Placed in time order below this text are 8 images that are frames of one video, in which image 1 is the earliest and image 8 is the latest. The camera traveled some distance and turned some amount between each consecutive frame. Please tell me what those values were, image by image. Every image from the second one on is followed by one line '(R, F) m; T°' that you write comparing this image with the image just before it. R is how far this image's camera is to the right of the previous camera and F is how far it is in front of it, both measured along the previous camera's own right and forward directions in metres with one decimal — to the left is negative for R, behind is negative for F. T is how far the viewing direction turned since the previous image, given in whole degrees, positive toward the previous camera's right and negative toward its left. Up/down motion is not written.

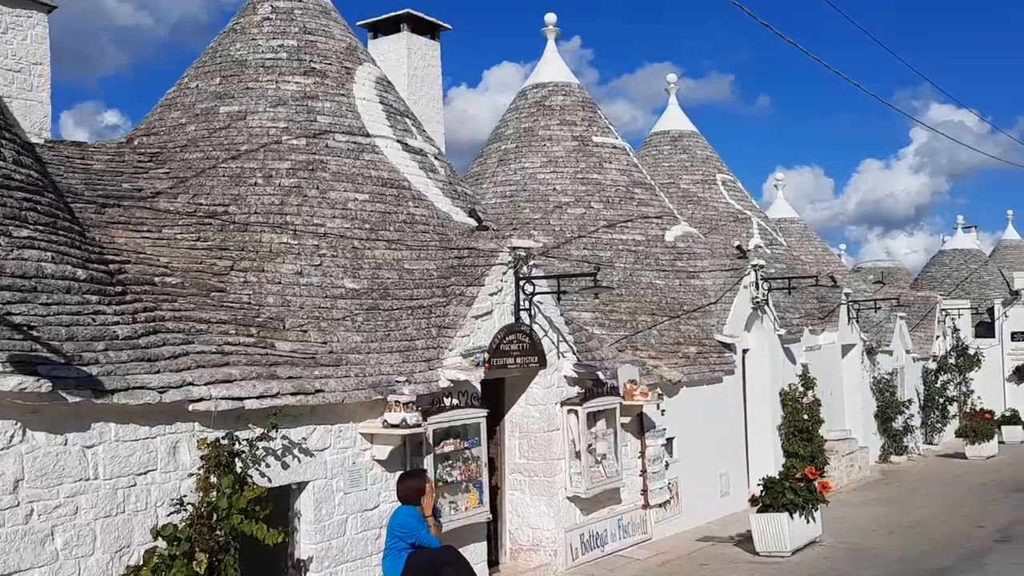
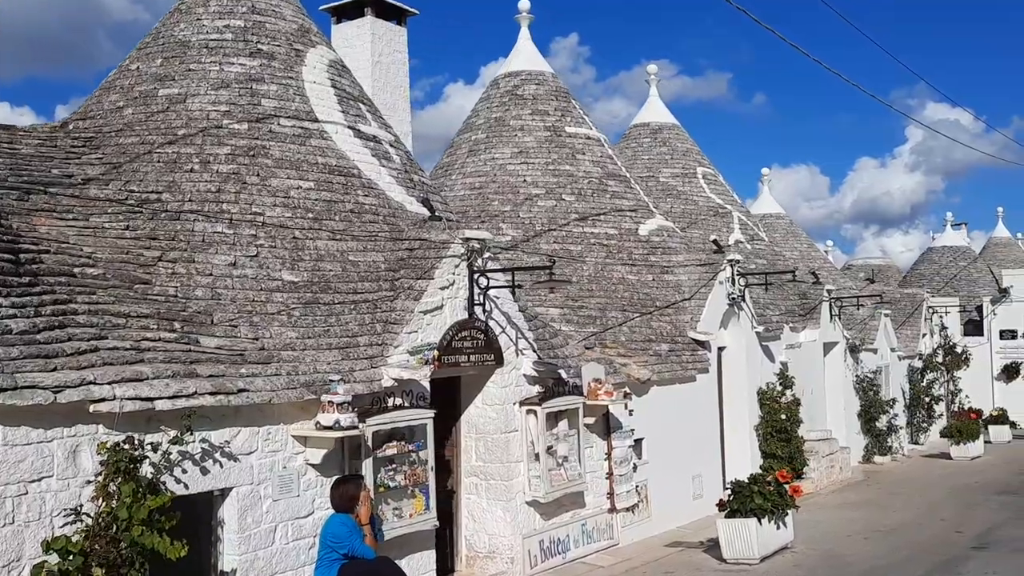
(+0.5, +0.6) m; 0°
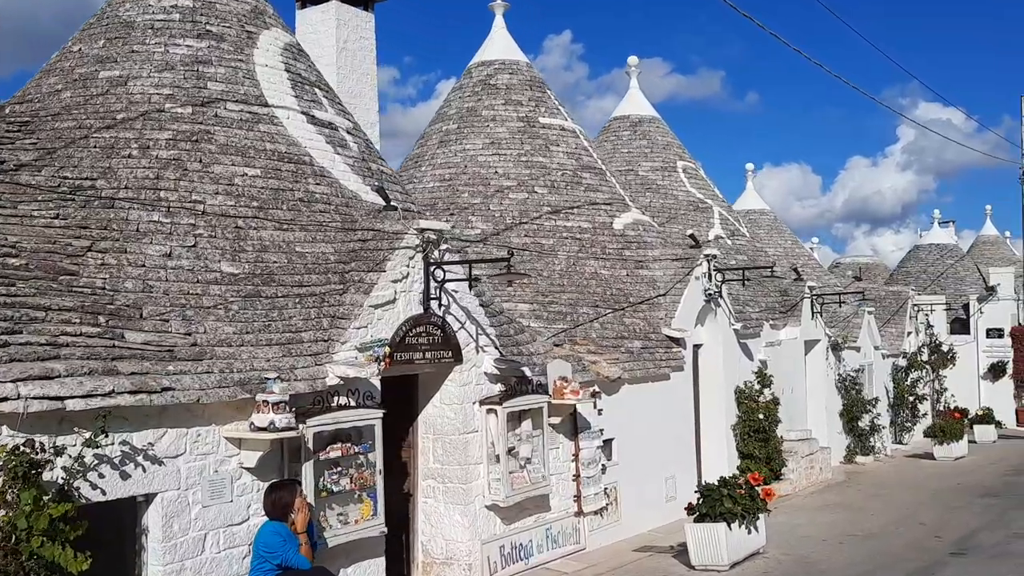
(+0.4, +0.5) m; +1°
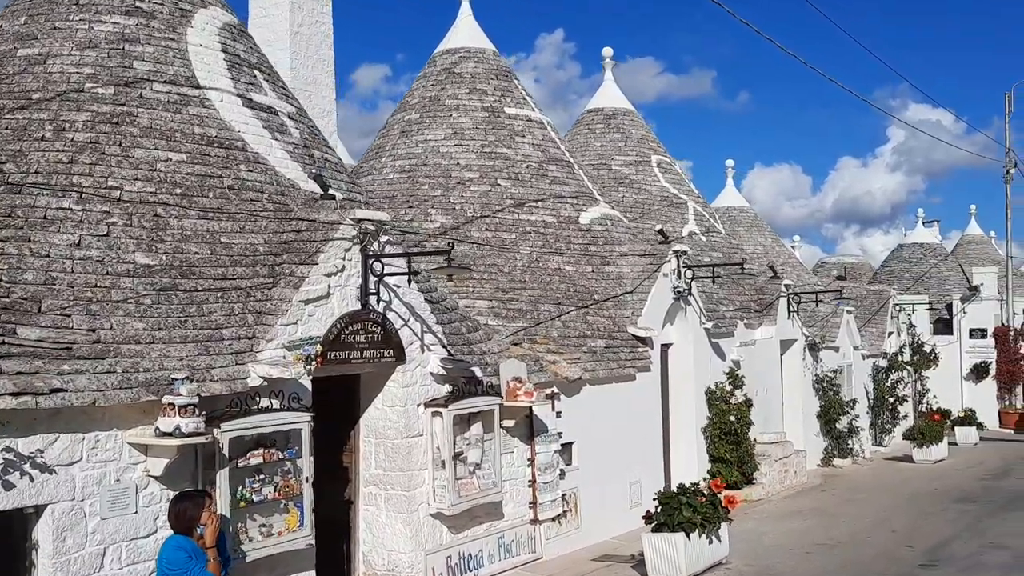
(+0.5, +0.6) m; +1°
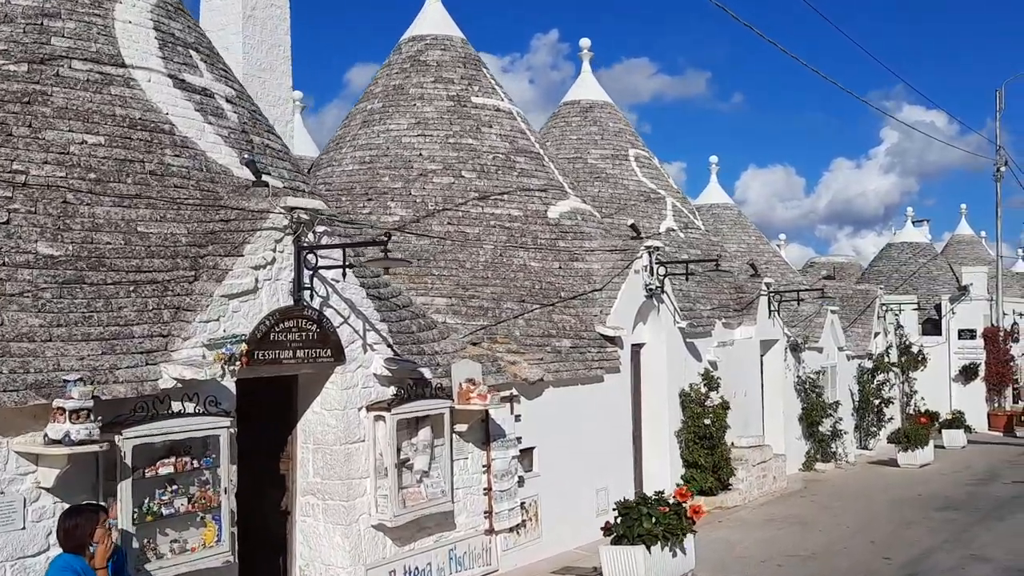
(+0.4, +0.7) m; 0°
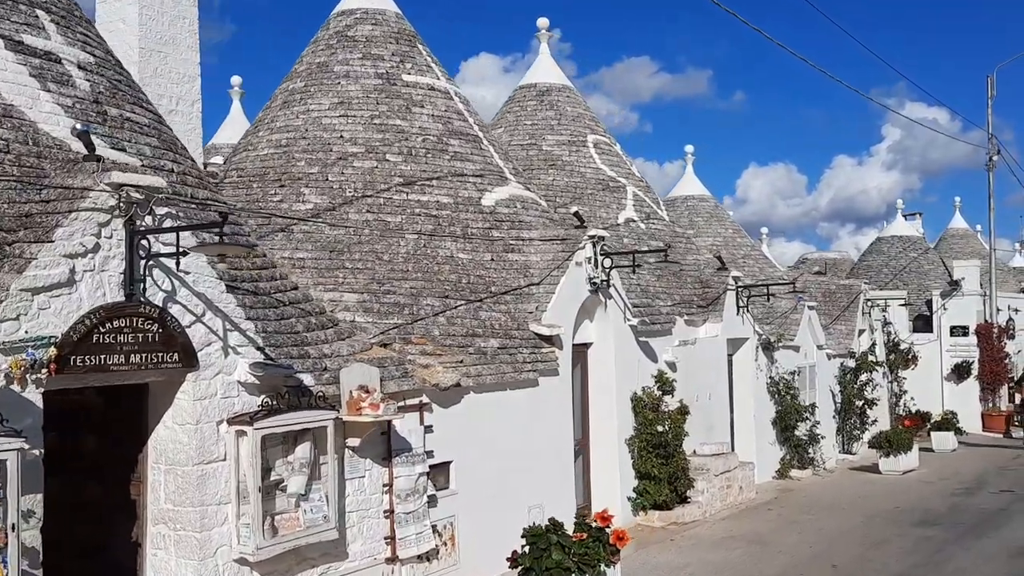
(+1.0, +1.4) m; 0°
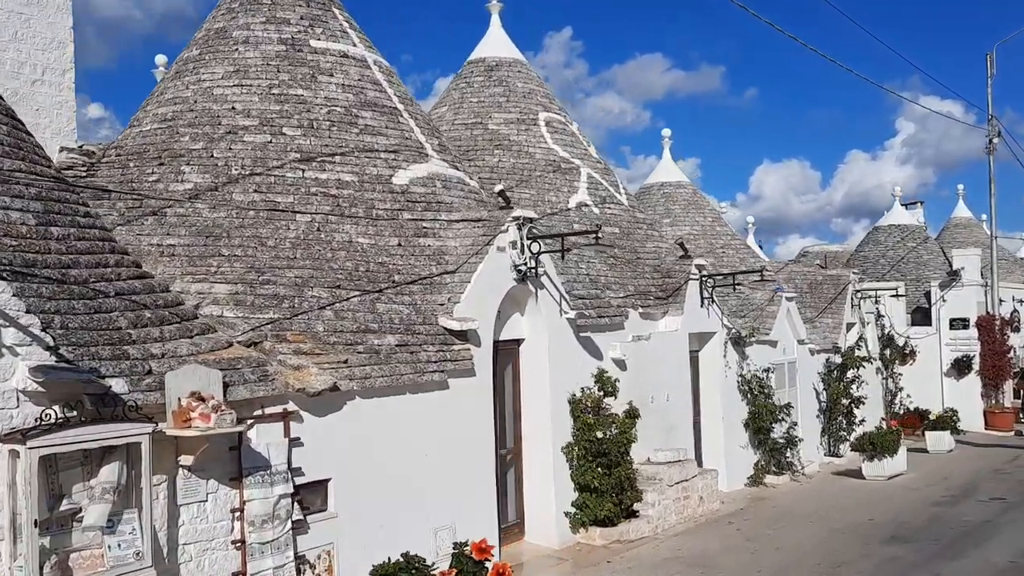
(+1.2, +1.6) m; -1°
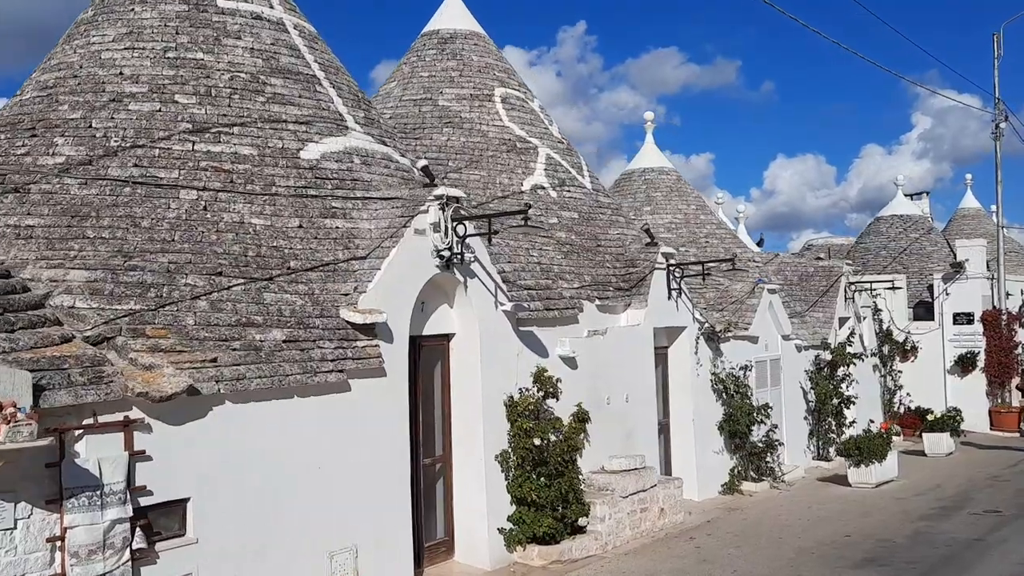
(+1.0, +1.4) m; -1°
